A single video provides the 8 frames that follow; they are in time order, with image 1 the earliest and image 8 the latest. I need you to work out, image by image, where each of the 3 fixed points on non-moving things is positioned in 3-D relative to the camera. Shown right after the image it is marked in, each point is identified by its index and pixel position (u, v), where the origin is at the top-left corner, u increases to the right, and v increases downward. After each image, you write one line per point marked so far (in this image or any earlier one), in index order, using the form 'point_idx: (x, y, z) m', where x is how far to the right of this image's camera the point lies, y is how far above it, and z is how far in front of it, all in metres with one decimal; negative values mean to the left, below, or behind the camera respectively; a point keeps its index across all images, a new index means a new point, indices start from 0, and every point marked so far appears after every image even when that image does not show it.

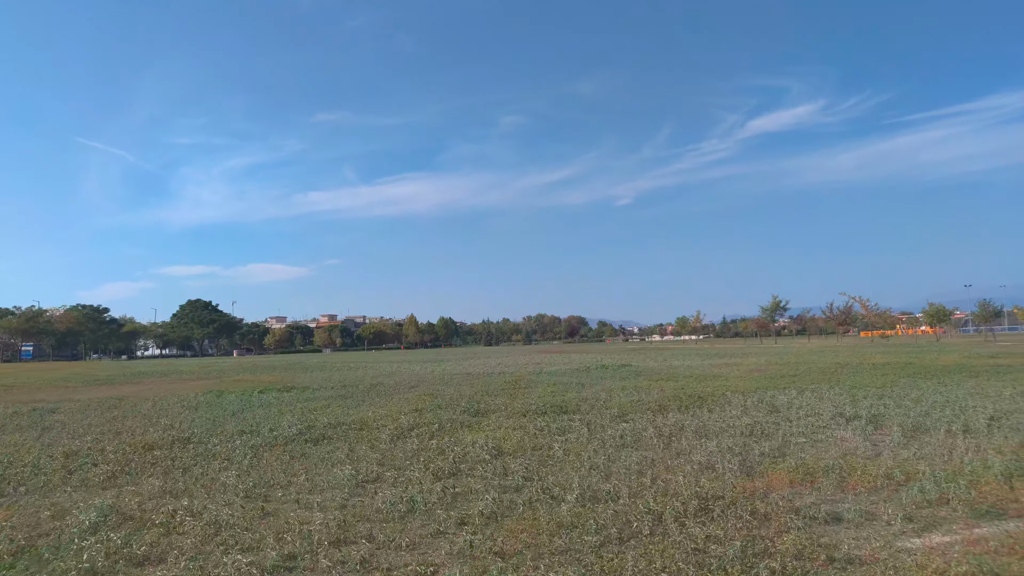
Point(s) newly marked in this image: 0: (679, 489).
0: (+1.9, -2.2, +7.8) m
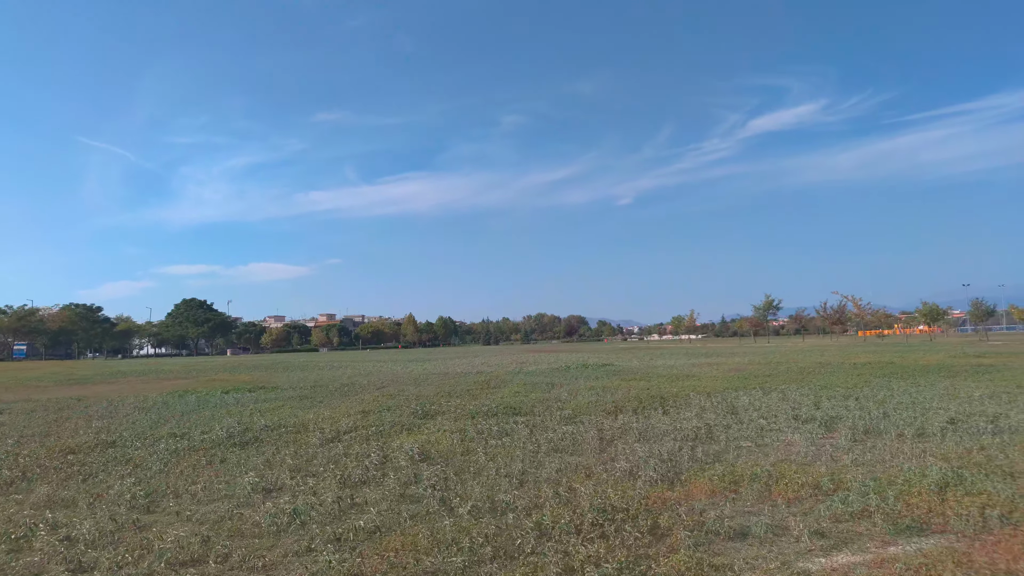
0: (+0.7, -2.2, +7.2) m
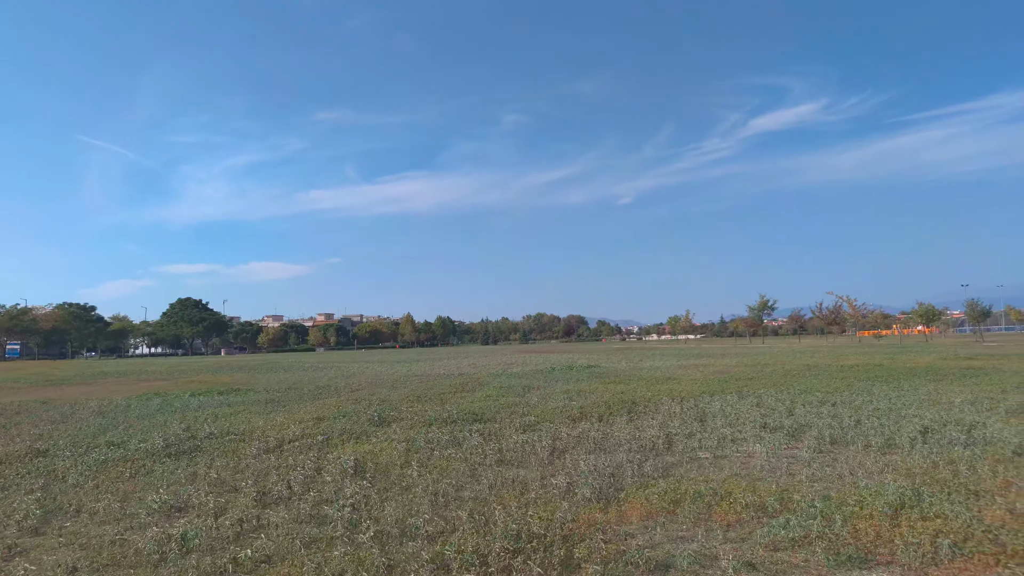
0: (-0.1, -2.2, +6.6) m
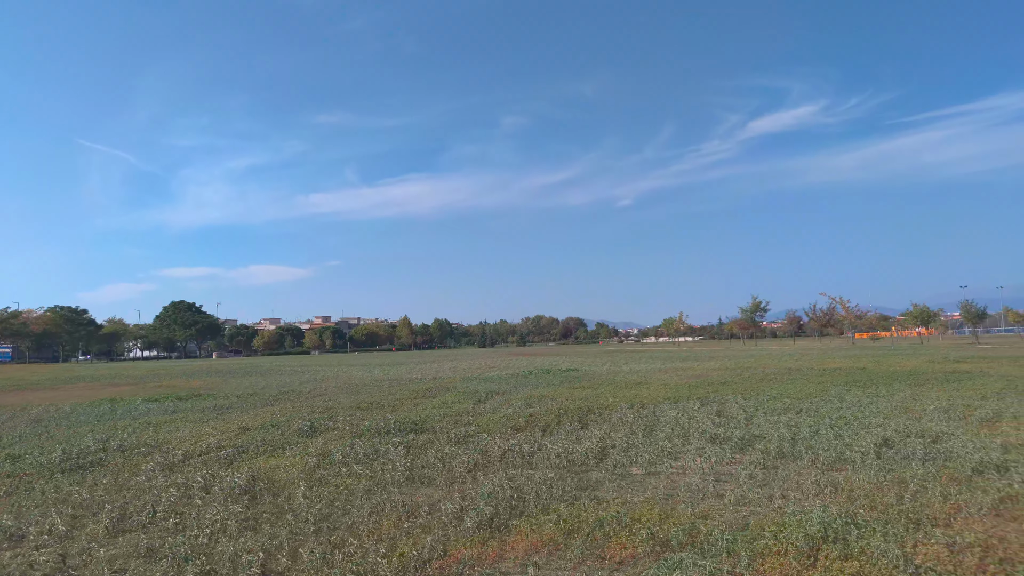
0: (-1.3, -2.2, +5.6) m
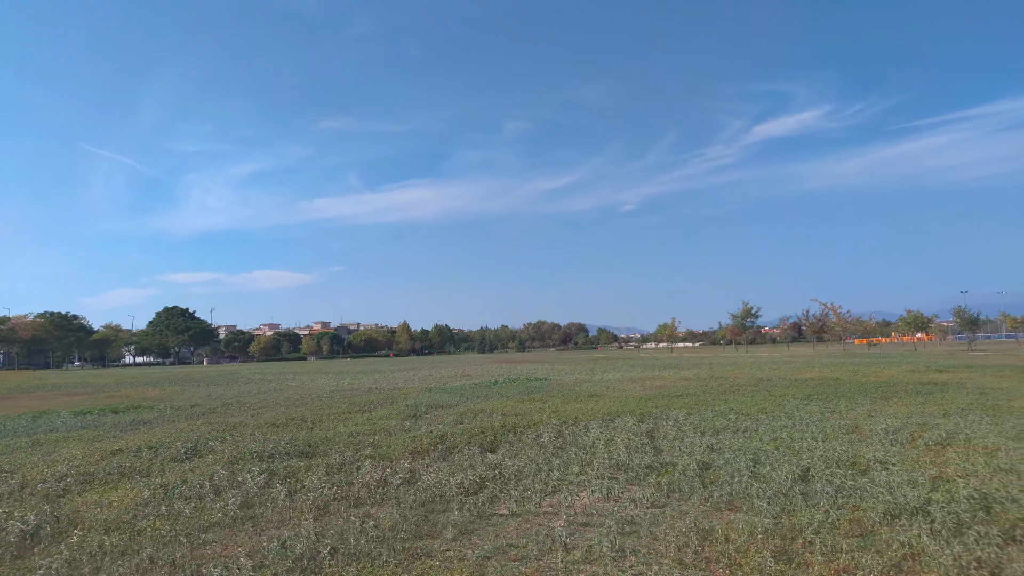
0: (-3.1, -2.3, +4.3) m
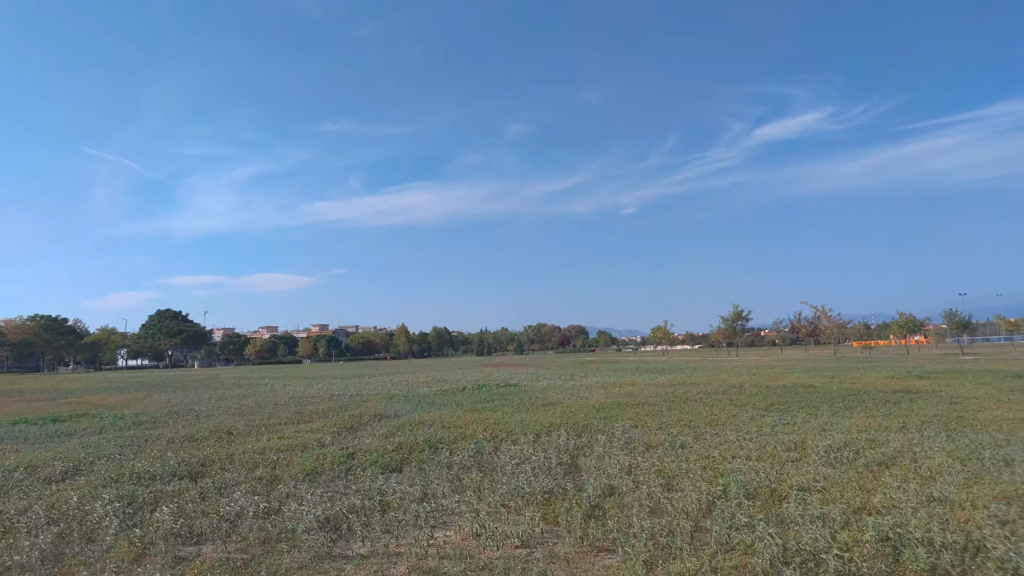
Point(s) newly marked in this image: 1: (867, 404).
0: (-4.6, -2.3, +3.3) m
1: (+9.5, -3.1, +18.8) m
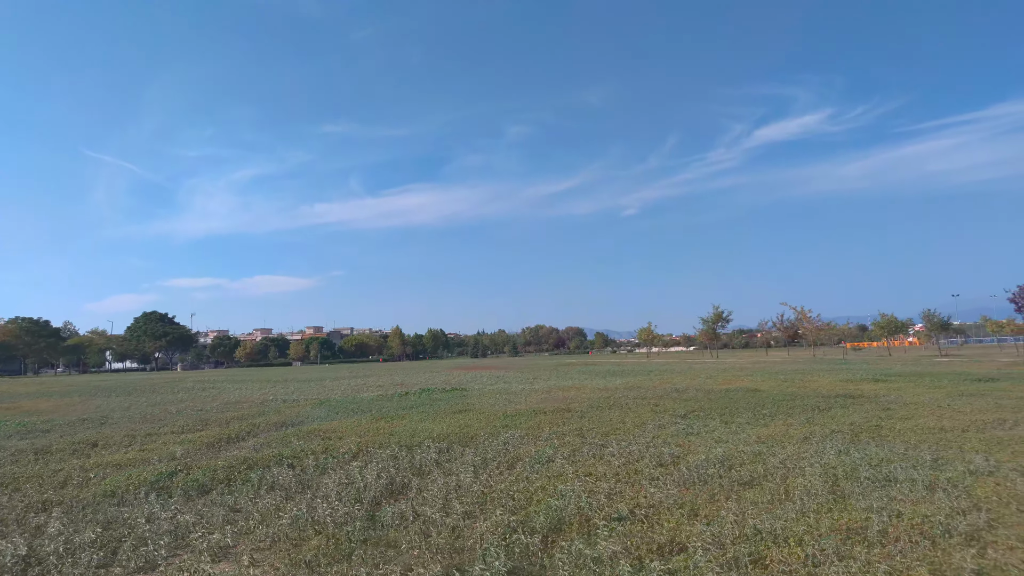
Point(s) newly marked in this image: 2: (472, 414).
0: (-7.0, -2.3, +2.0) m
1: (+7.1, -3.1, +17.5) m
2: (-1.1, -3.4, +19.0) m
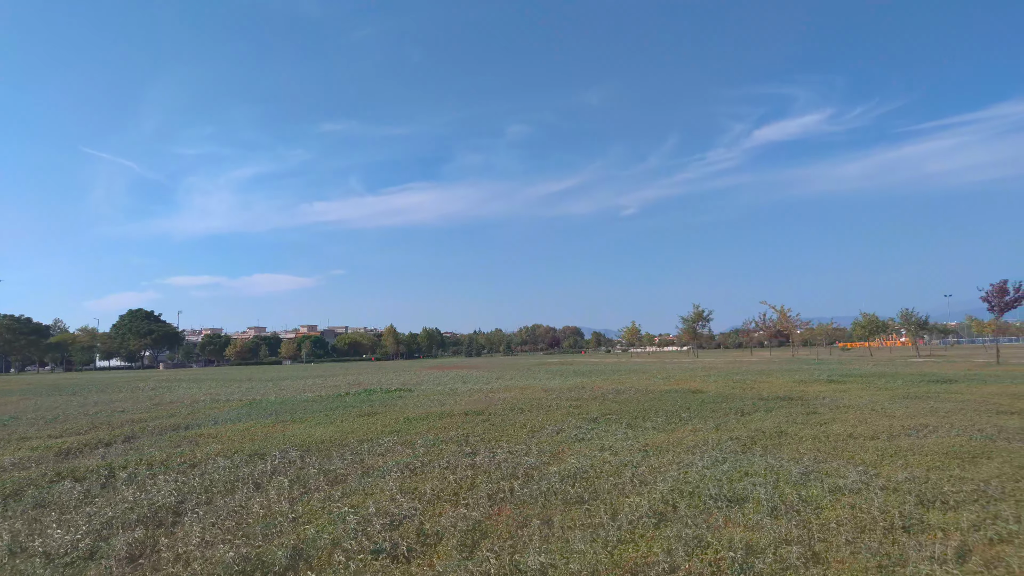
0: (-9.3, -2.1, +0.8) m
1: (+4.8, -2.9, +16.3) m
2: (-3.3, -3.3, +17.8) m
